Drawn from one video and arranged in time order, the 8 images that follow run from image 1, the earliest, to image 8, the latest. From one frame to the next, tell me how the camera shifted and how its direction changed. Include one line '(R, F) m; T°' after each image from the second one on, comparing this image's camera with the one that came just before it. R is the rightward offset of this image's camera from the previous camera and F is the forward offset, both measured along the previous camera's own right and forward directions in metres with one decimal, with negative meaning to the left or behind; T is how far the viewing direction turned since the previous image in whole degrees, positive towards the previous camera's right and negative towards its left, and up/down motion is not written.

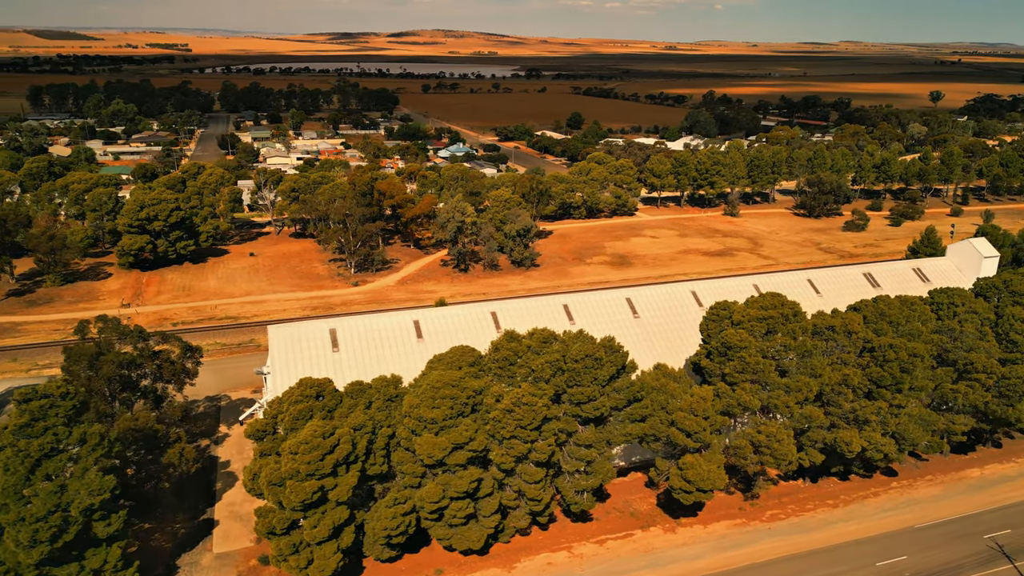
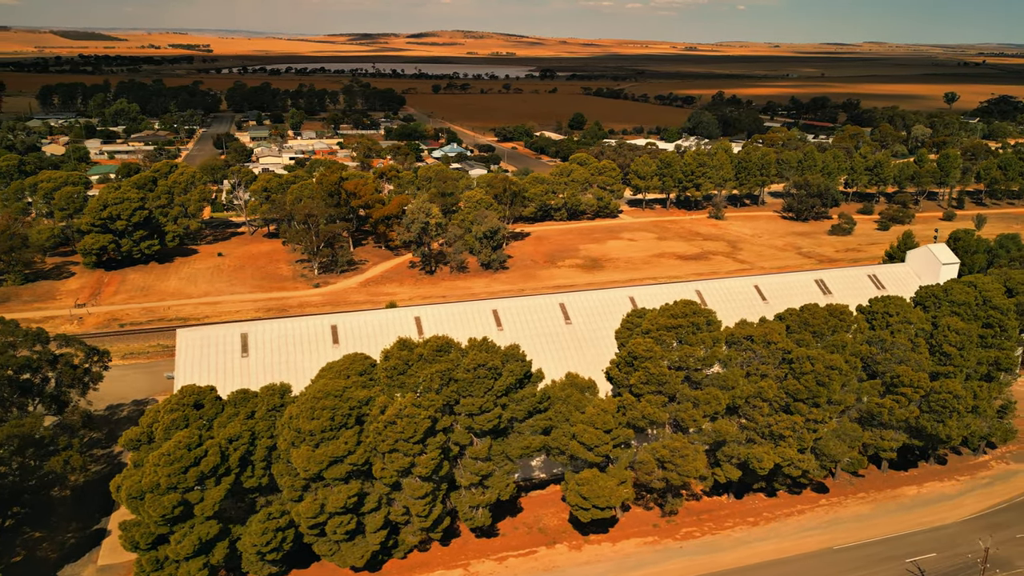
(+3.9, +1.1) m; -1°
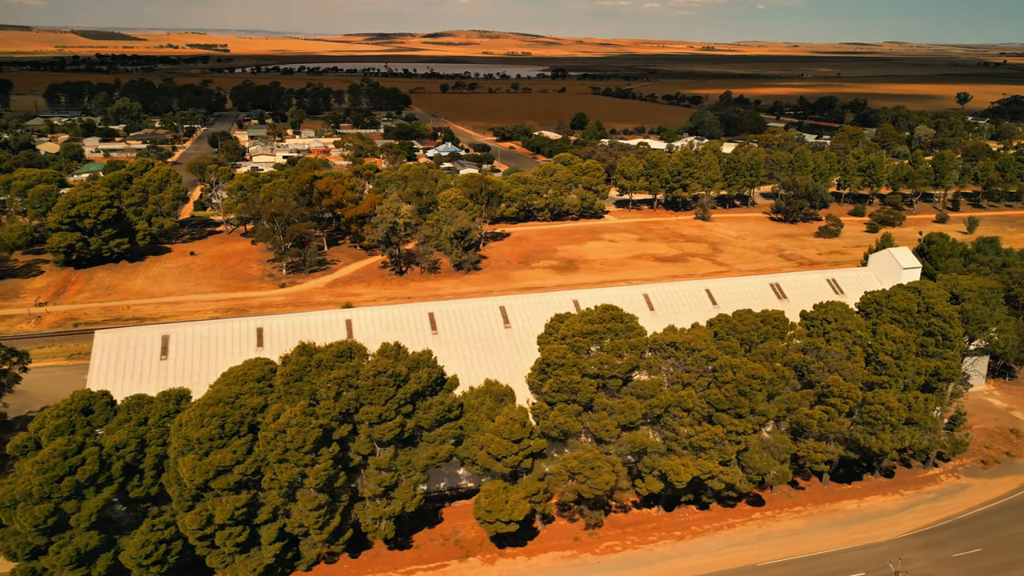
(+3.3, +0.9) m; -1°
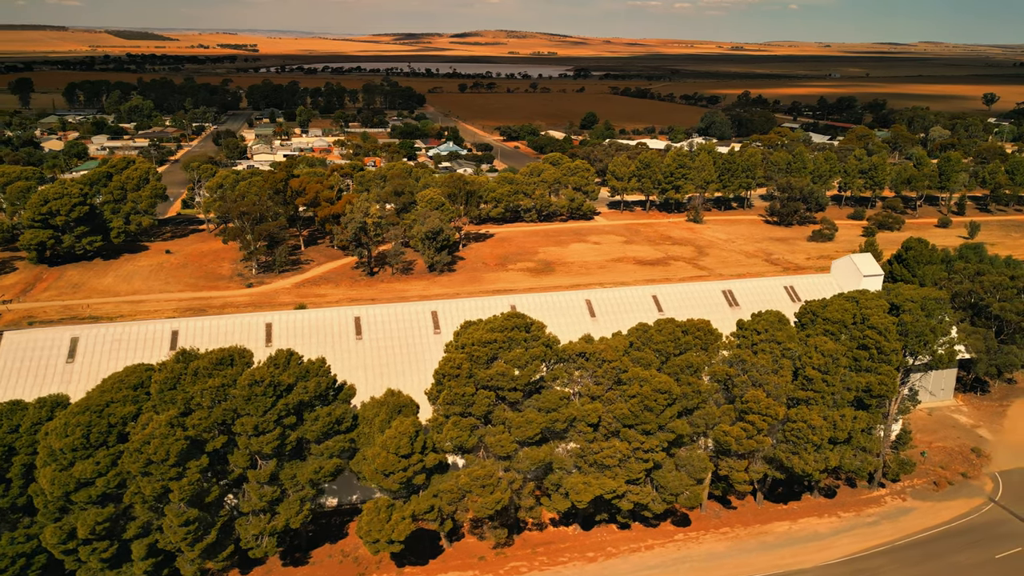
(+3.9, +1.3) m; -2°
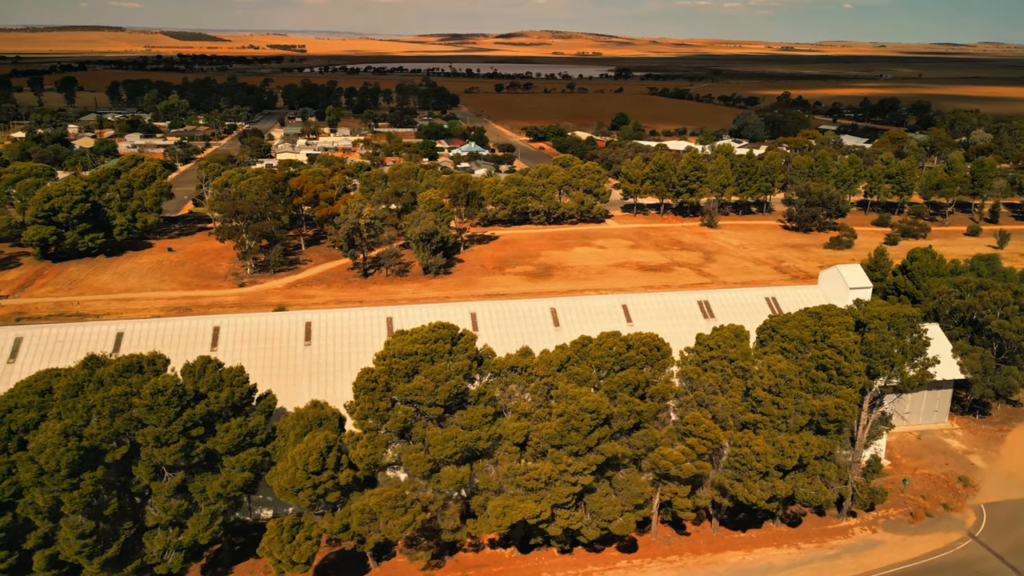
(+3.4, +1.3) m; -3°
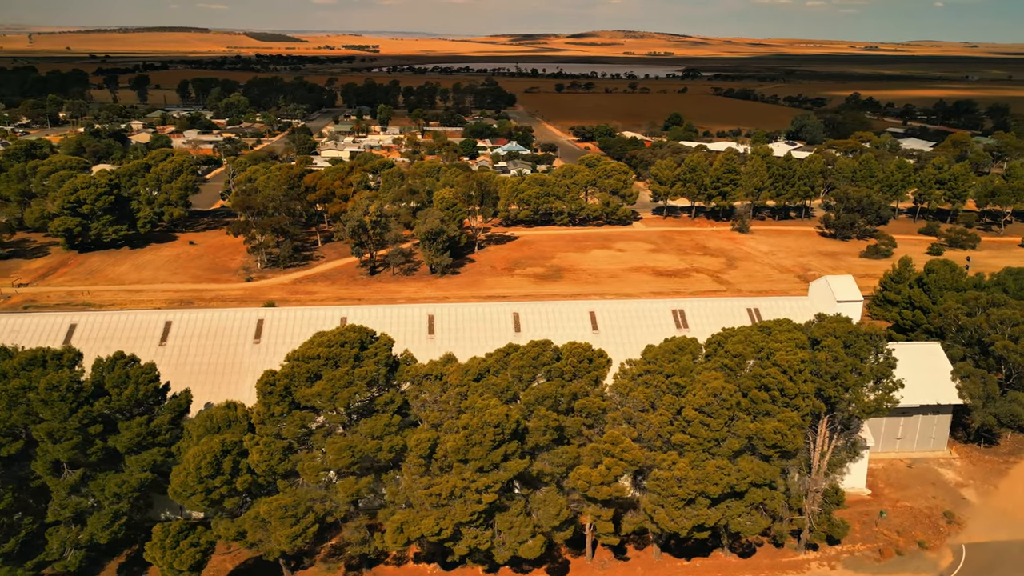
(+4.2, +1.4) m; -5°
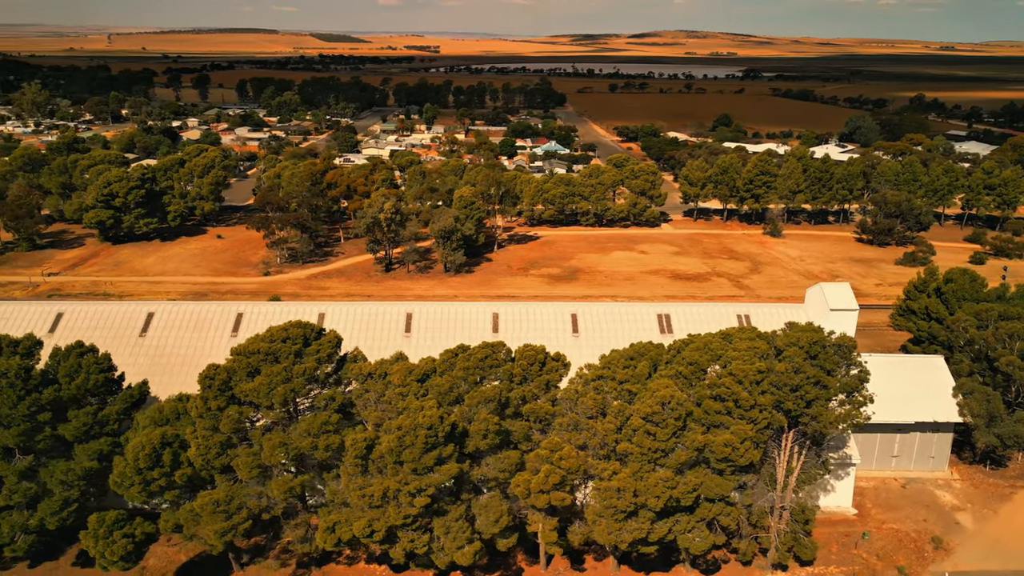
(+3.0, +0.7) m; -4°
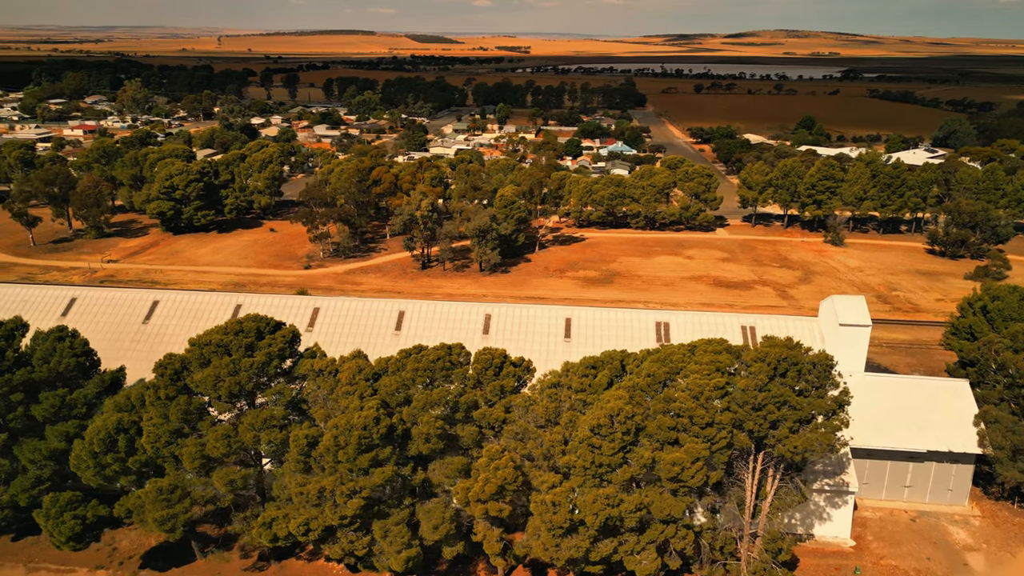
(+3.5, +0.9) m; -6°
